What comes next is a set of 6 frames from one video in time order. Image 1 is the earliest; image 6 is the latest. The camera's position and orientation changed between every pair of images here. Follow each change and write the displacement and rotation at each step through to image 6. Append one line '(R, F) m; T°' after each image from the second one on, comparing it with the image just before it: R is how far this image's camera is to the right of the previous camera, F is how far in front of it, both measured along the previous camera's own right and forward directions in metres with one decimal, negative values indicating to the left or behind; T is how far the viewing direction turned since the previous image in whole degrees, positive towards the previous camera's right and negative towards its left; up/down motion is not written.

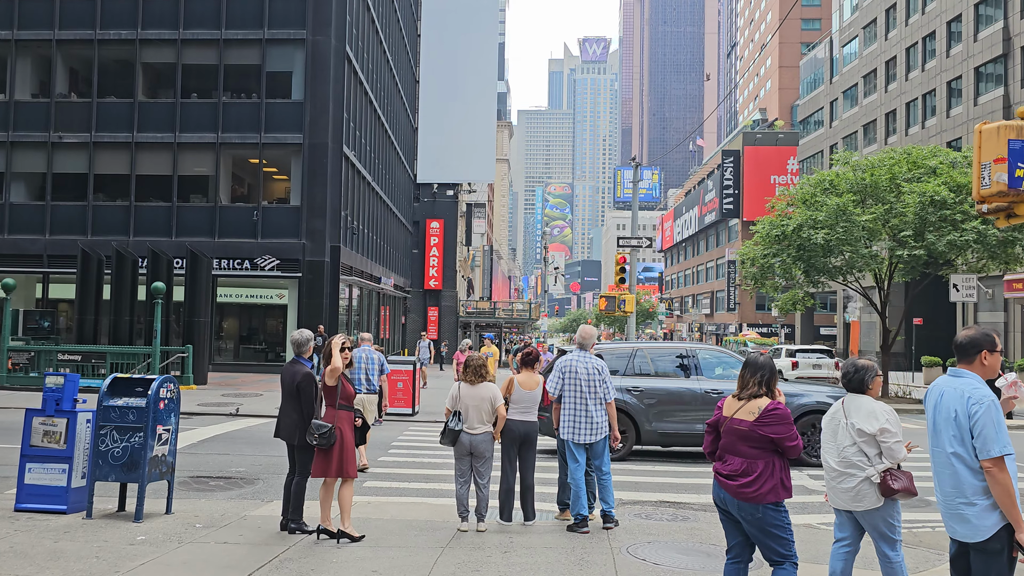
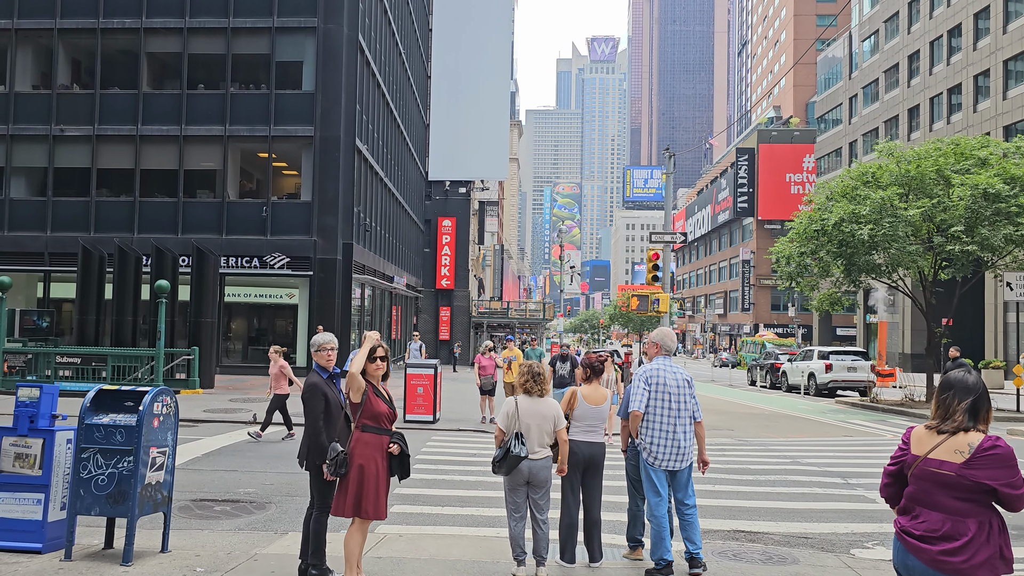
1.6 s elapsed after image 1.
(-0.4, +1.2) m; 0°
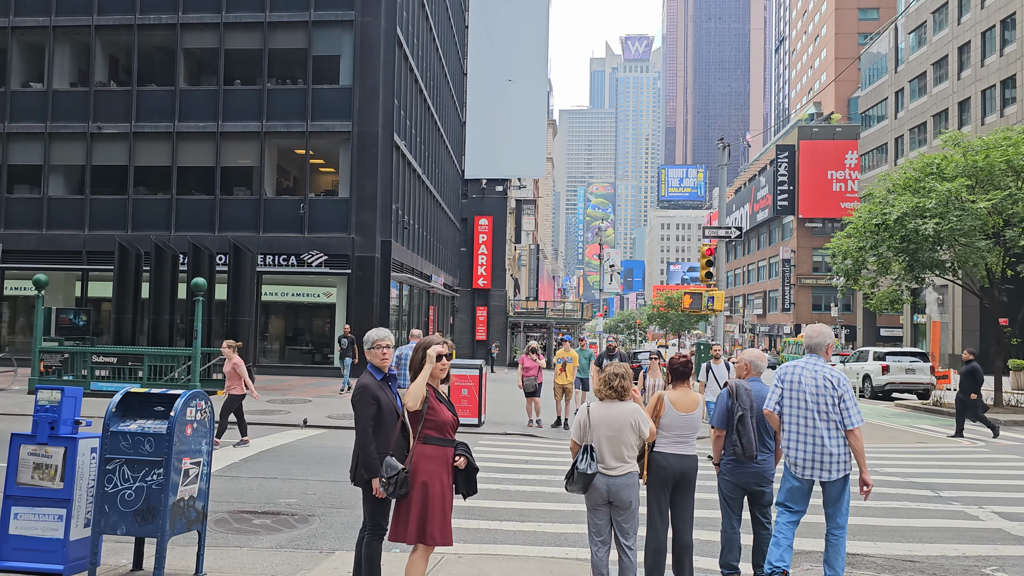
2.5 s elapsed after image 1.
(-0.3, +0.7) m; -2°
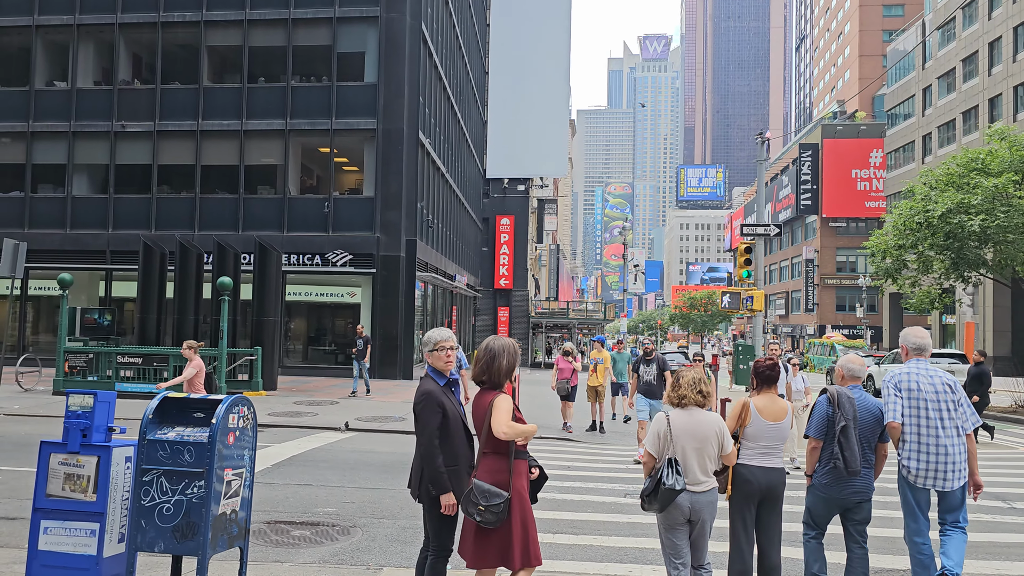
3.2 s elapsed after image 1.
(-0.3, +0.4) m; -1°
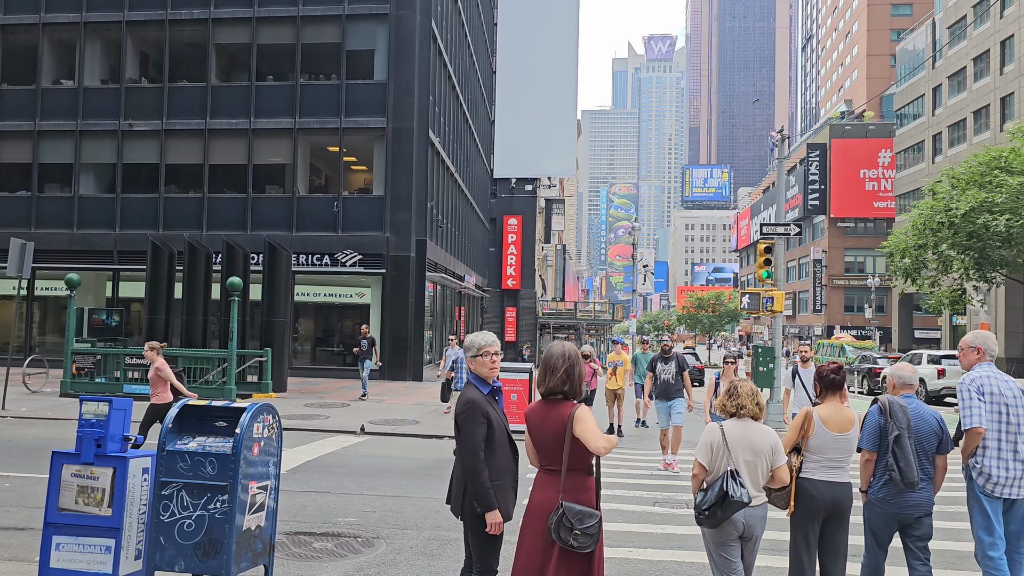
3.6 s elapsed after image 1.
(-0.2, +0.3) m; 0°
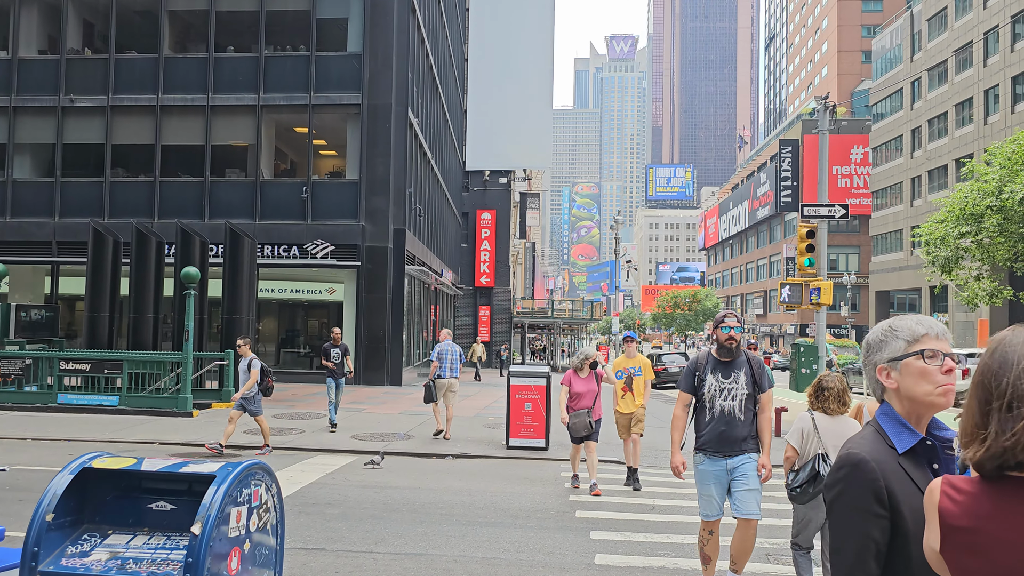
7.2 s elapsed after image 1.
(-0.7, +2.3) m; +3°
